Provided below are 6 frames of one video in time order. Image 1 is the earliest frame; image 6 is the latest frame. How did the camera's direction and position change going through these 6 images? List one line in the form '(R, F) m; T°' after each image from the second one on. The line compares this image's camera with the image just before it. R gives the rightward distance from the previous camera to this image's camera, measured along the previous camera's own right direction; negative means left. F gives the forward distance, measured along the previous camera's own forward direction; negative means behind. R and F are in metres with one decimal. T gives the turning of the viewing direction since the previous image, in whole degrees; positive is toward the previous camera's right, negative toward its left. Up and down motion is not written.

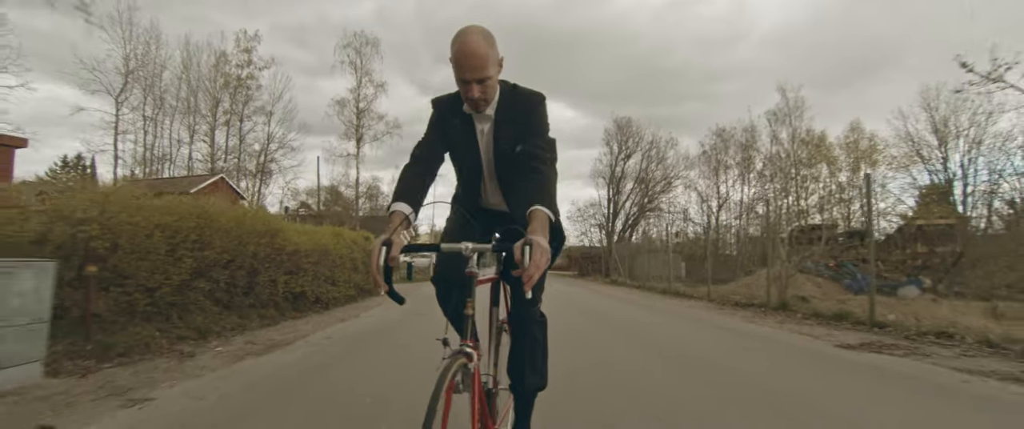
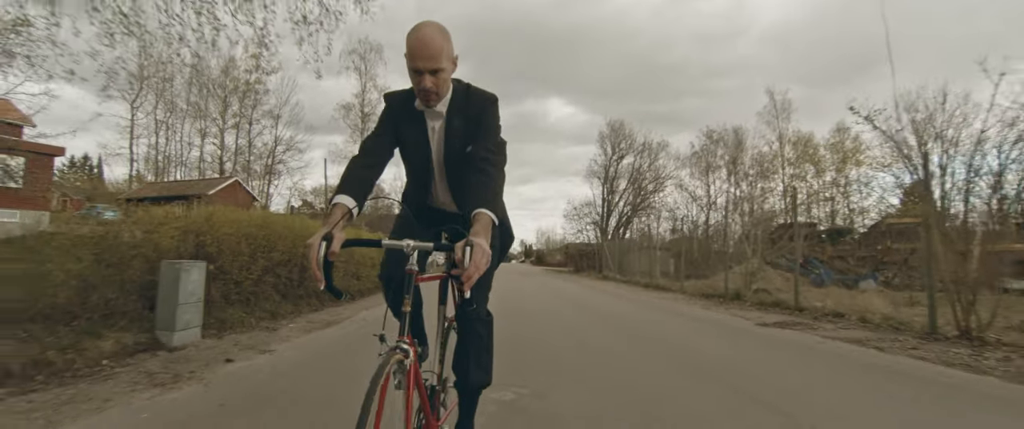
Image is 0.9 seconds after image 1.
(+0.1, -2.3) m; 0°
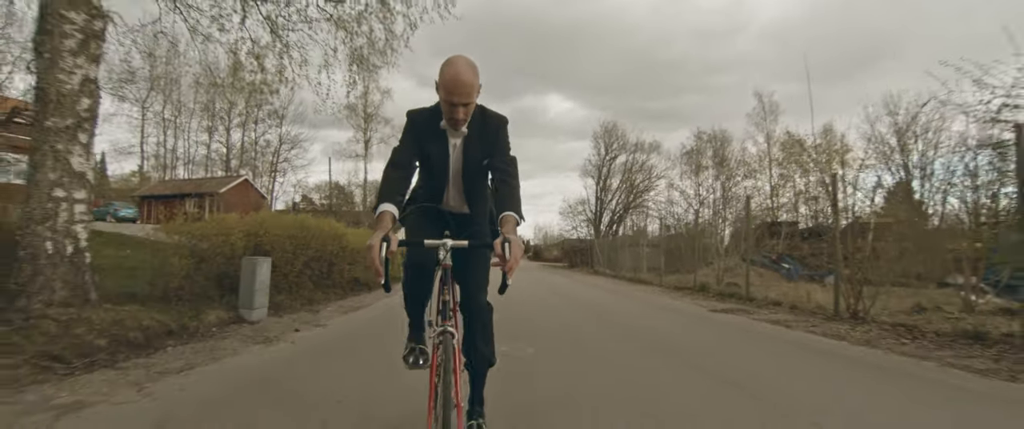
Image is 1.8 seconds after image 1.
(+0.1, -2.1) m; 0°
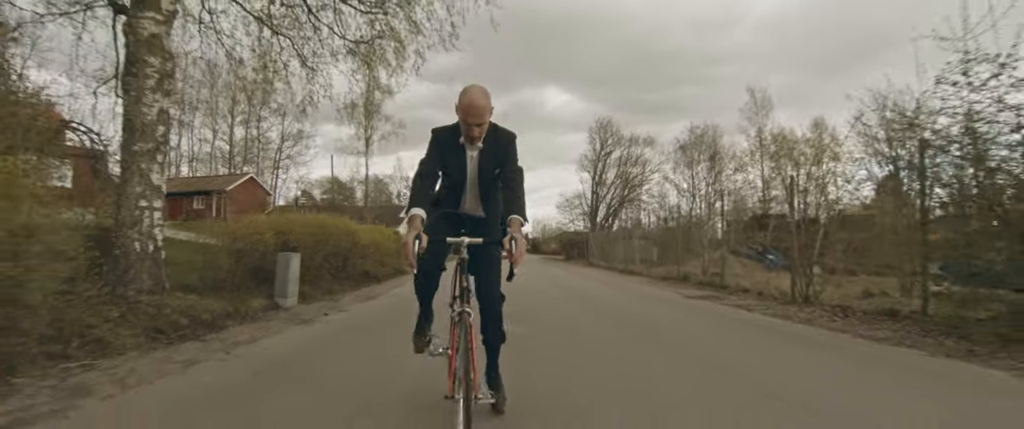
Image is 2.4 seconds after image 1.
(+0.1, -1.4) m; 0°
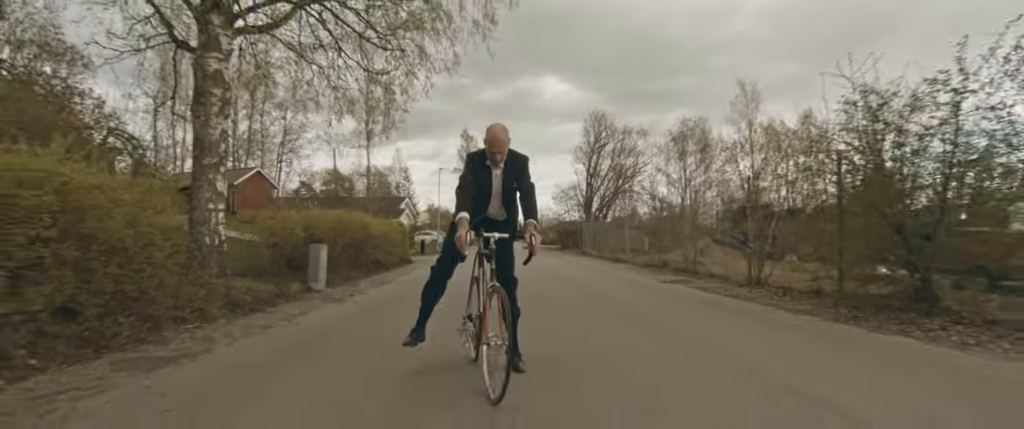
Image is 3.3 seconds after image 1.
(+0.1, -1.8) m; 0°
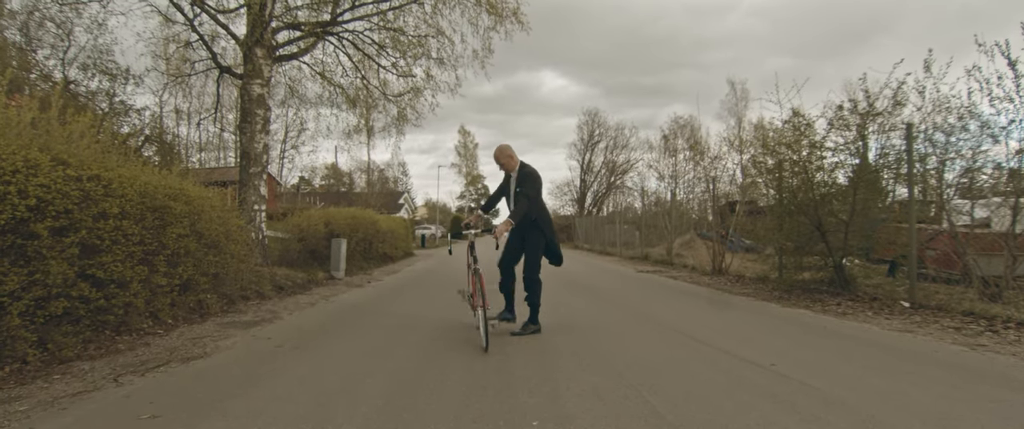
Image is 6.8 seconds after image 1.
(+0.1, -1.8) m; 0°
